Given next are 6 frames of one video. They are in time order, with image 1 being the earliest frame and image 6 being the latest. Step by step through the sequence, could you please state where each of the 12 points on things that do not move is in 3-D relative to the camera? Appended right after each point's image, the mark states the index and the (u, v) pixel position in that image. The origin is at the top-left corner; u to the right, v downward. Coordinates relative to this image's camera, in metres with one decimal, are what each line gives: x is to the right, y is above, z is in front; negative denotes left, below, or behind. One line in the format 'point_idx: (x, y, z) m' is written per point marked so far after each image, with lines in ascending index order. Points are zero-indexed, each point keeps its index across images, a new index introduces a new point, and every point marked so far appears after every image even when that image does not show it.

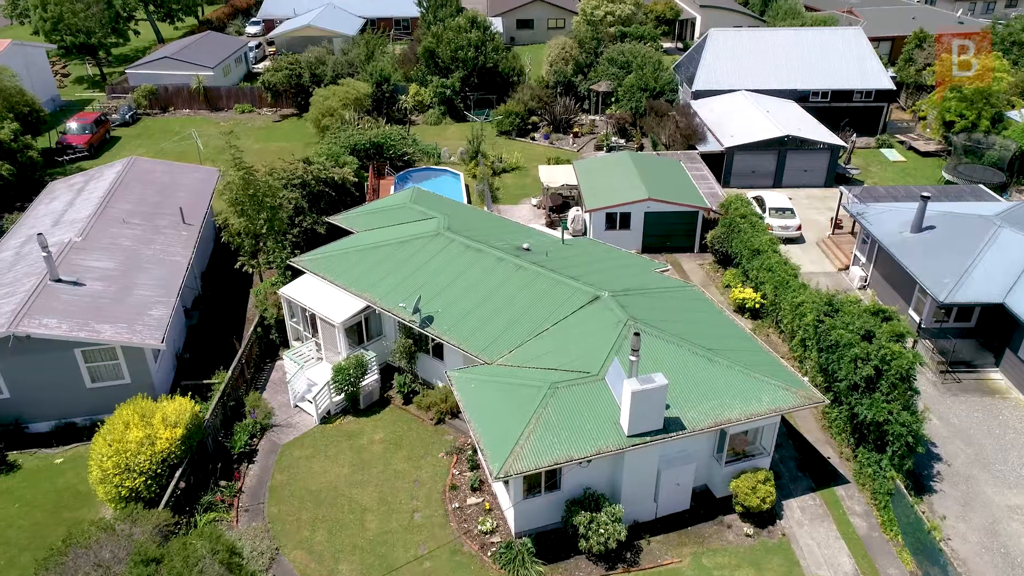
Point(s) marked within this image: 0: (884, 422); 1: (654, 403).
0: (+9.5, -3.5, +19.5) m
1: (+3.3, -2.6, +17.6) m
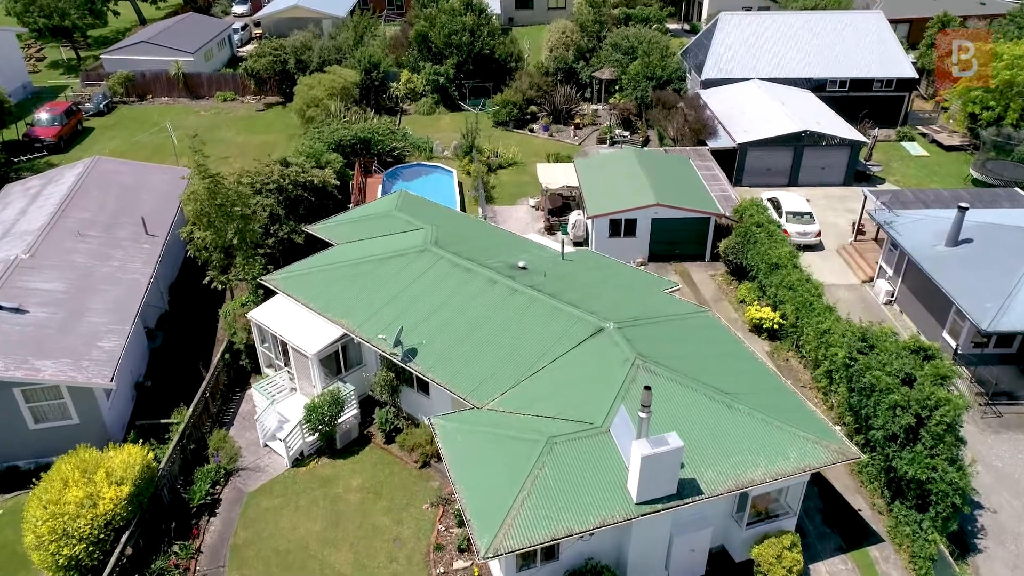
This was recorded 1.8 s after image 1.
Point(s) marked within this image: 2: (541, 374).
0: (+9.3, -4.3, +17.1) m
1: (+3.1, -3.6, +15.2) m
2: (+0.7, -2.1, +18.9) m
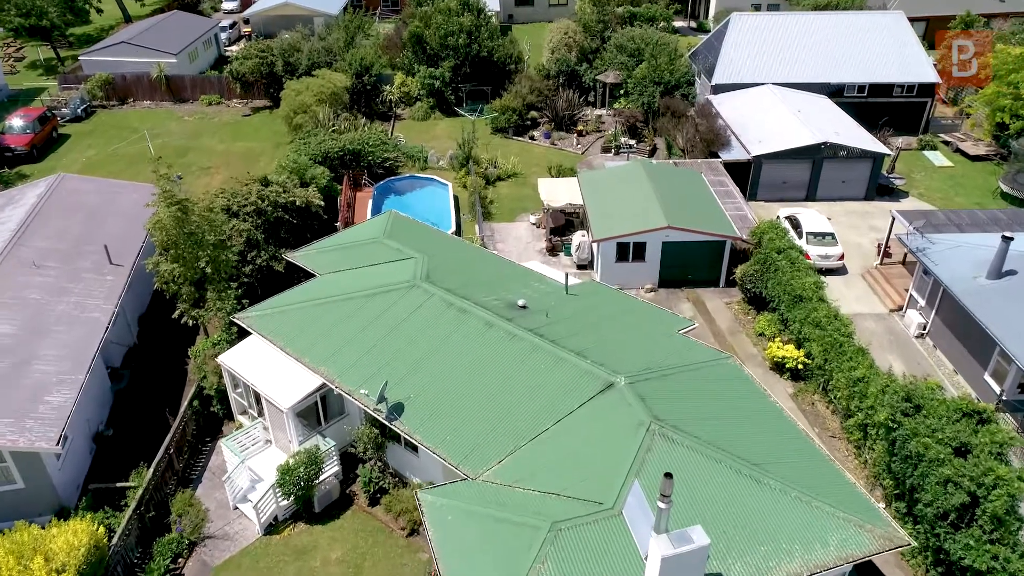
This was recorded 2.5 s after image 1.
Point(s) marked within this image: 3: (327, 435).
0: (+9.3, -5.5, +15.0) m
1: (+3.1, -4.8, +13.1) m
2: (+0.7, -3.3, +16.7) m
3: (-4.8, -3.8, +19.9) m
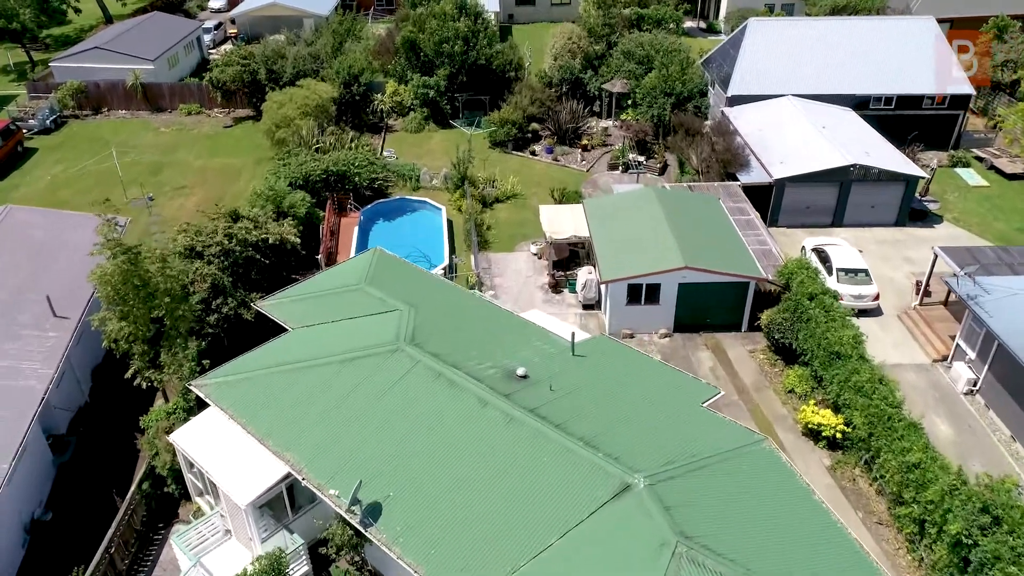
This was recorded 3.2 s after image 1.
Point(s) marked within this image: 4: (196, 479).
0: (+9.3, -7.1, +12.2) m
1: (+3.0, -6.4, +10.3) m
2: (+0.6, -4.9, +13.9) m
3: (-4.9, -5.4, +17.1) m
4: (-7.4, -4.5, +17.9) m
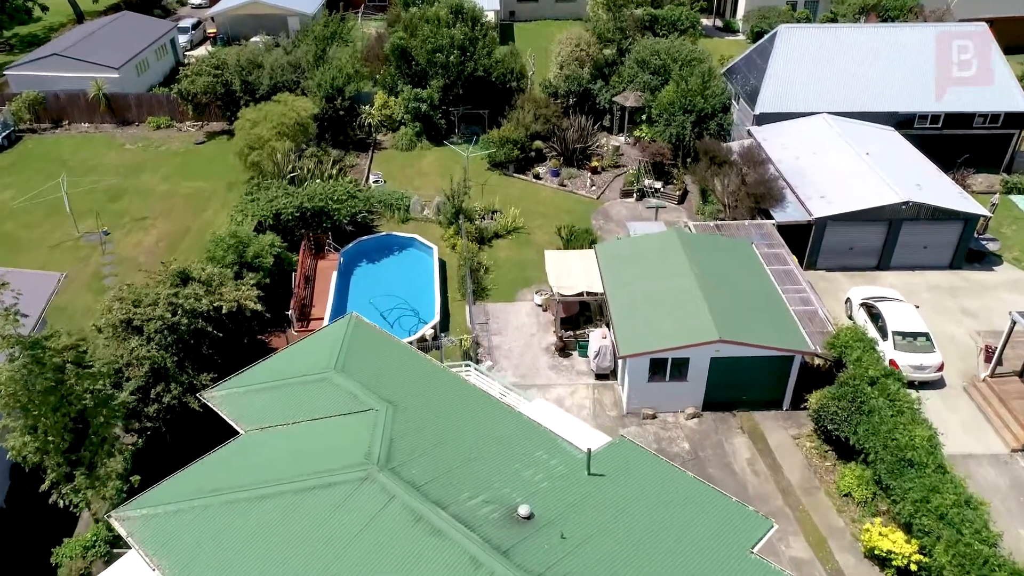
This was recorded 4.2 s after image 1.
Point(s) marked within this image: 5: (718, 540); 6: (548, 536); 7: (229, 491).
0: (+9.2, -9.4, +8.5) m
1: (+3.0, -8.7, +6.6) m
2: (+0.6, -7.1, +10.2) m
3: (-4.9, -7.6, +13.4) m
4: (-7.4, -6.7, +14.2) m
5: (+3.9, -4.6, +14.4) m
6: (+0.7, -4.4, +13.8) m
7: (-5.5, -4.0, +15.0) m
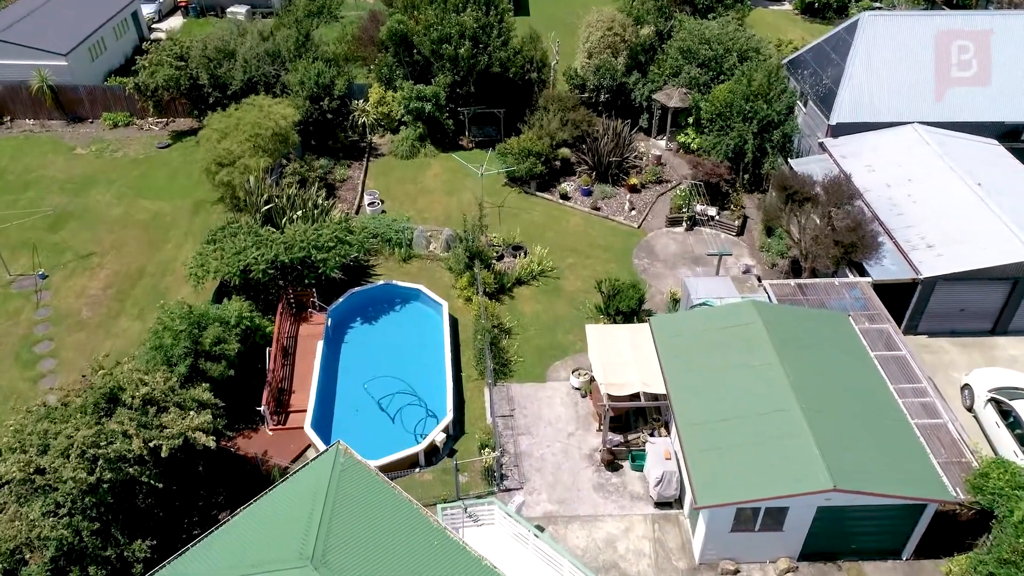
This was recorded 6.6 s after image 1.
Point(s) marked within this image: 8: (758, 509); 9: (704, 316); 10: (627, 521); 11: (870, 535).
0: (+10.1, -12.8, +3.9) m
1: (+3.8, -12.3, +2.0) m
2: (+1.4, -10.4, +5.5) m
3: (-4.1, -10.6, +8.7) m
4: (-6.6, -9.6, +9.4) m
5: (+4.7, -7.6, +9.5) m
6: (+1.5, -7.4, +8.8) m
7: (-4.7, -6.9, +10.1) m
8: (+5.0, -4.5, +15.5) m
9: (+5.0, -0.8, +19.9) m
10: (+2.6, -5.3, +17.5) m
11: (+7.7, -5.2, +16.1) m
